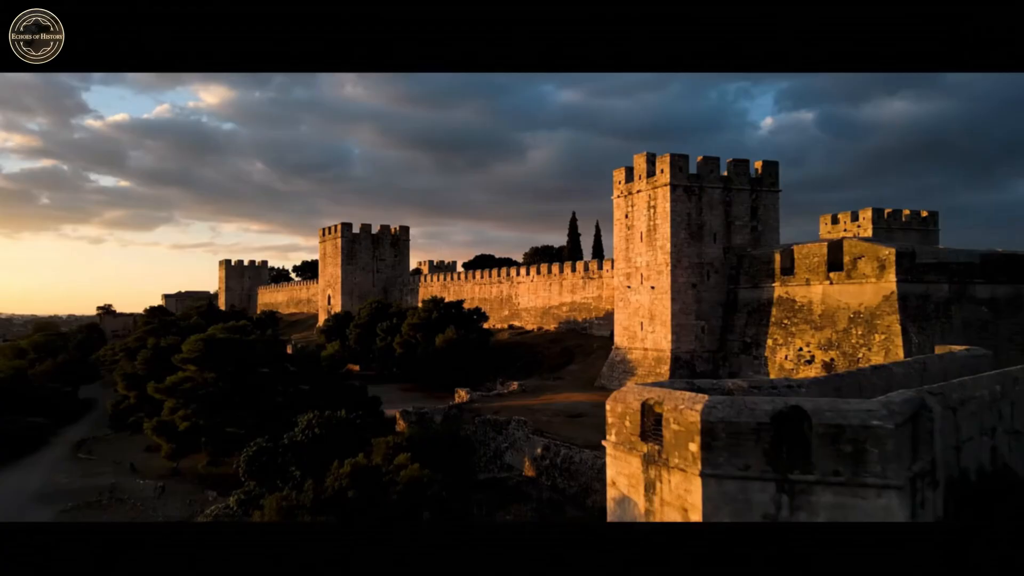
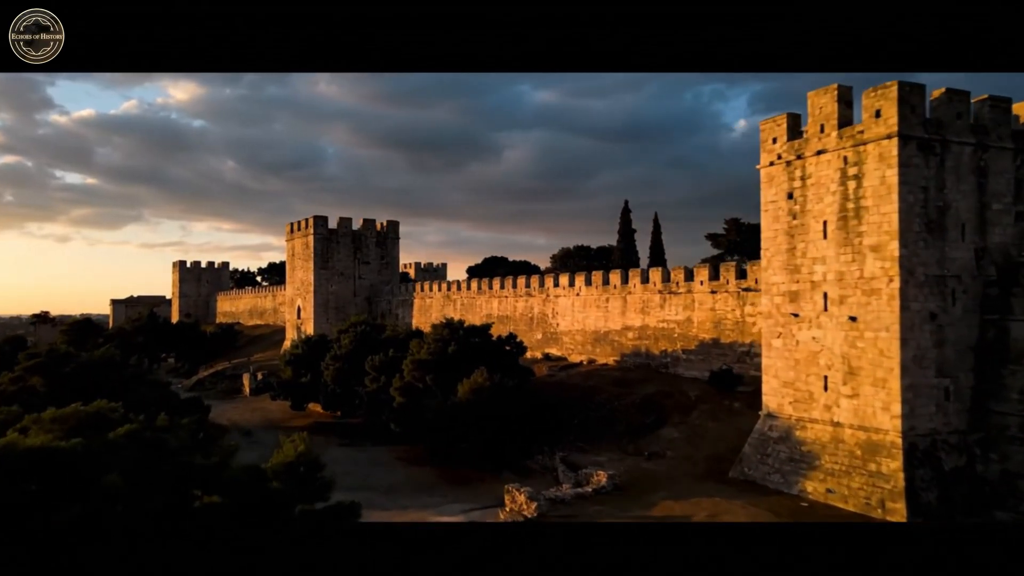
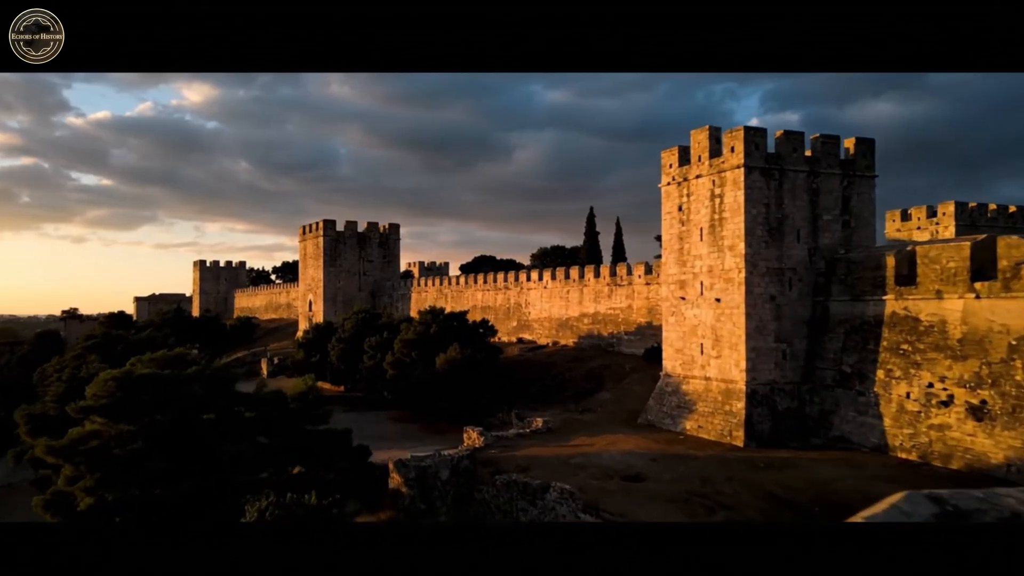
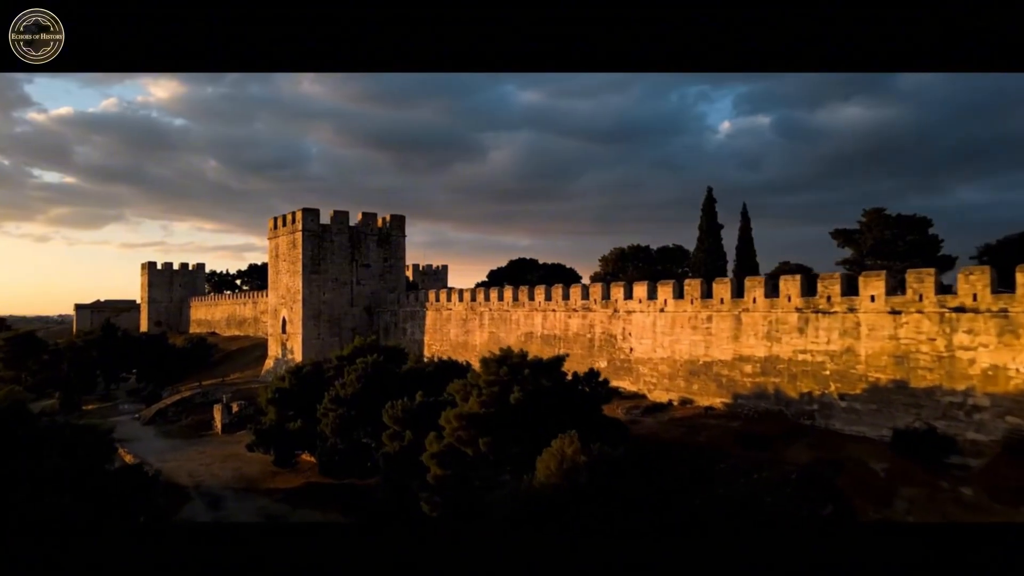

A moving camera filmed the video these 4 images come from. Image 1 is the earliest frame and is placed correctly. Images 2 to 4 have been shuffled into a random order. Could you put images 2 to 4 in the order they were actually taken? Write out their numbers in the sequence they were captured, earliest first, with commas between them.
3, 2, 4
